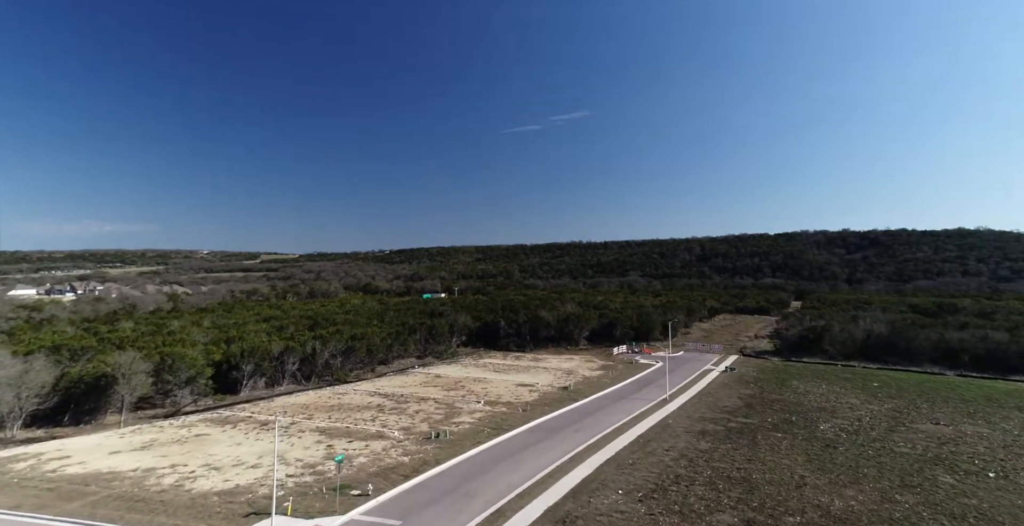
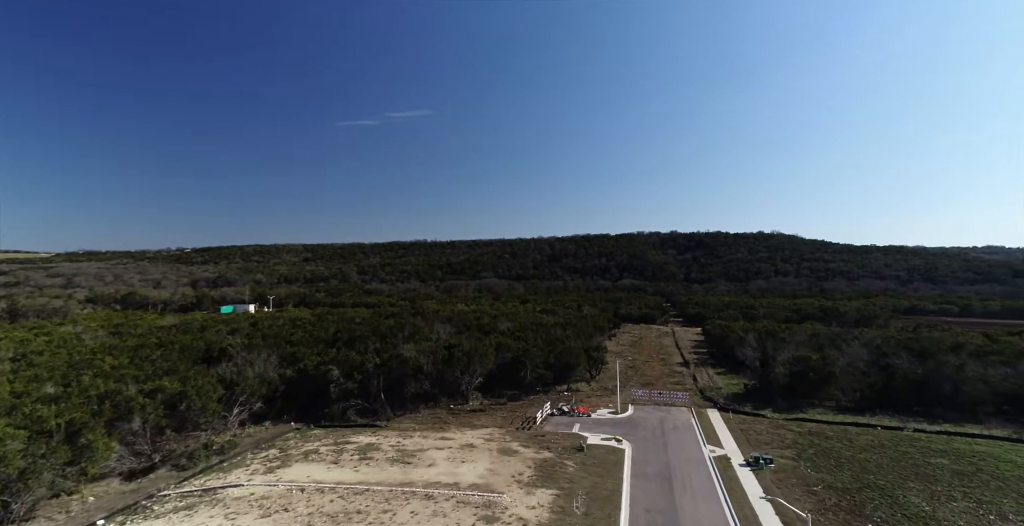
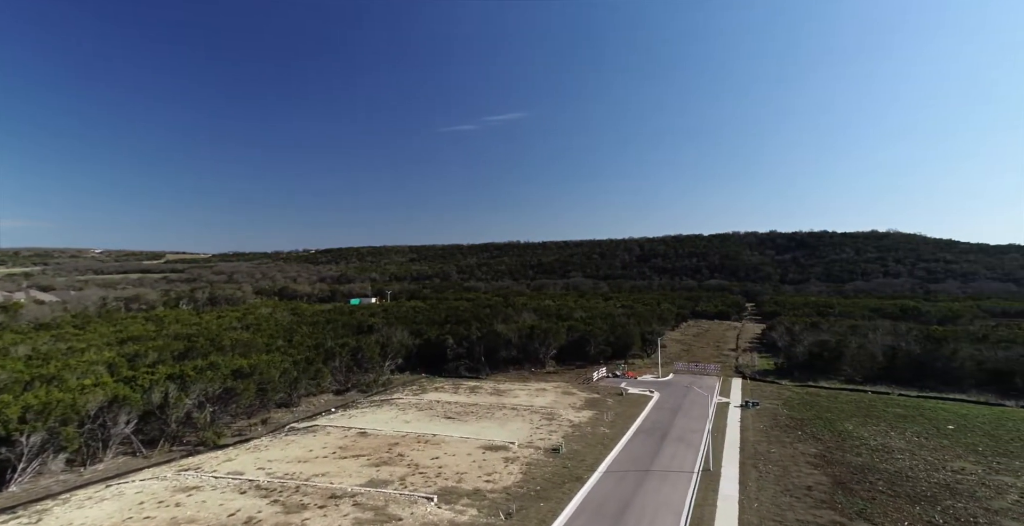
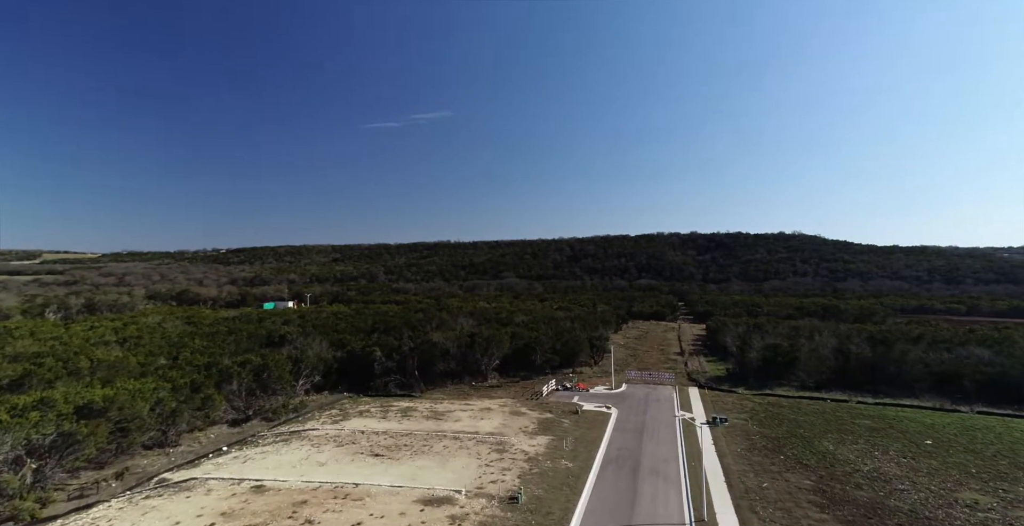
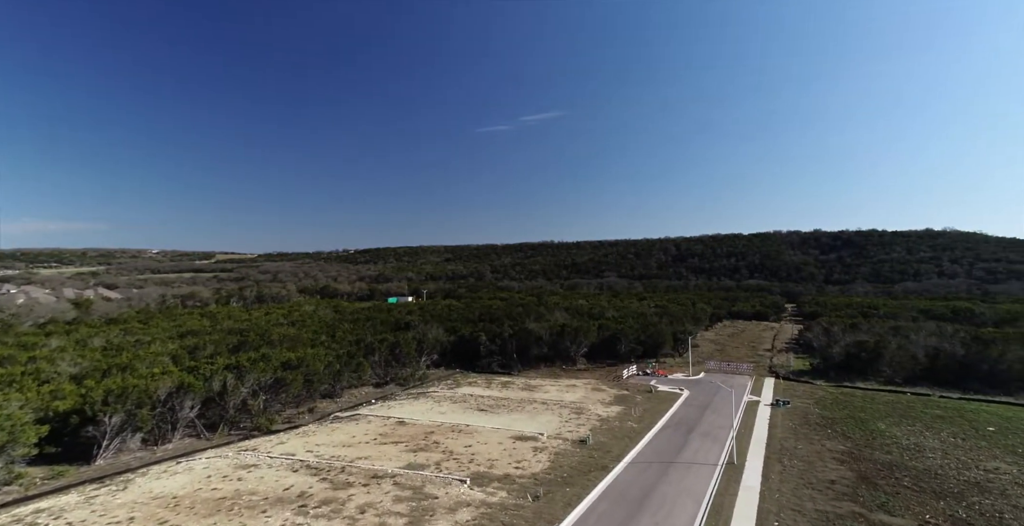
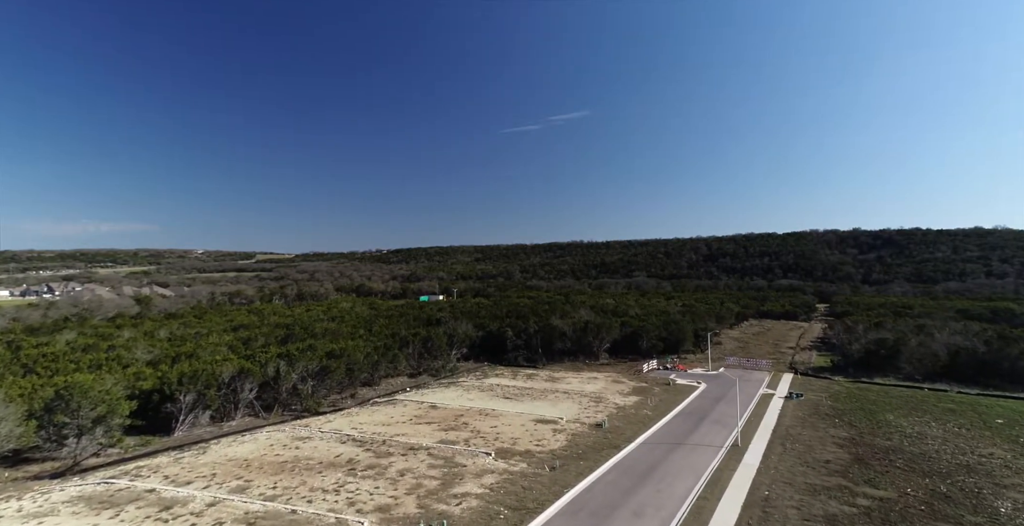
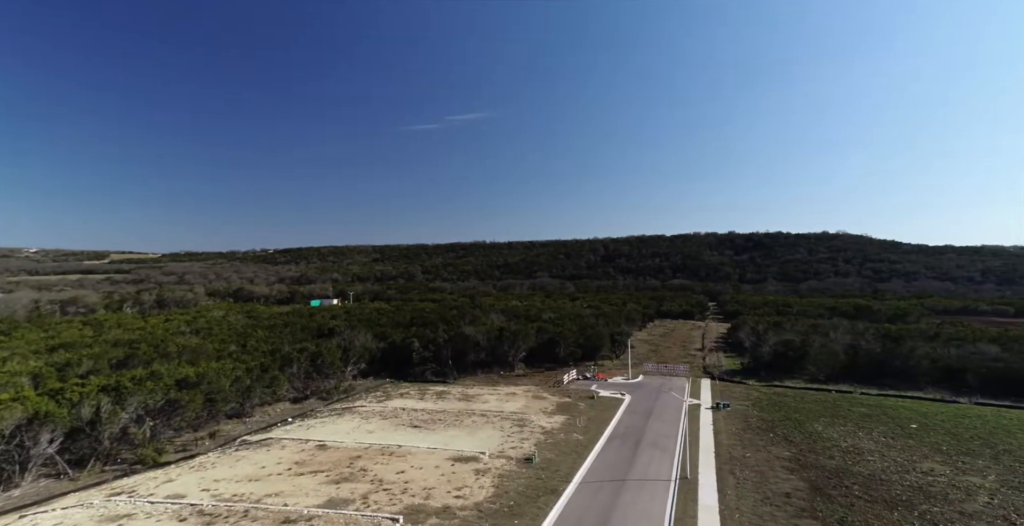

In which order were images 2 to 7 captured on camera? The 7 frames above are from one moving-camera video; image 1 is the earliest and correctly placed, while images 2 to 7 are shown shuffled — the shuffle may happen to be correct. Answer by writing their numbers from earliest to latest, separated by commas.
6, 5, 3, 7, 4, 2
